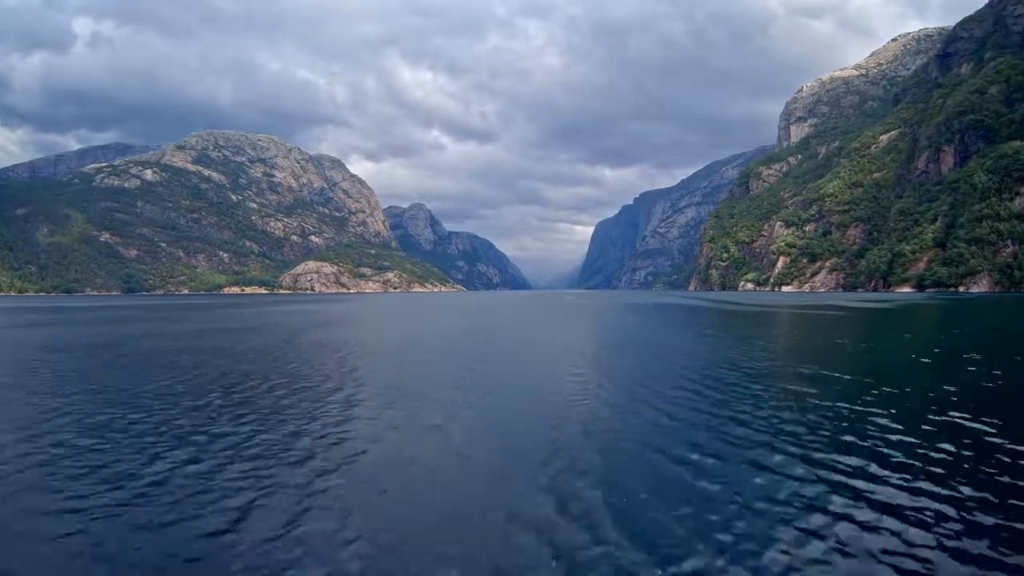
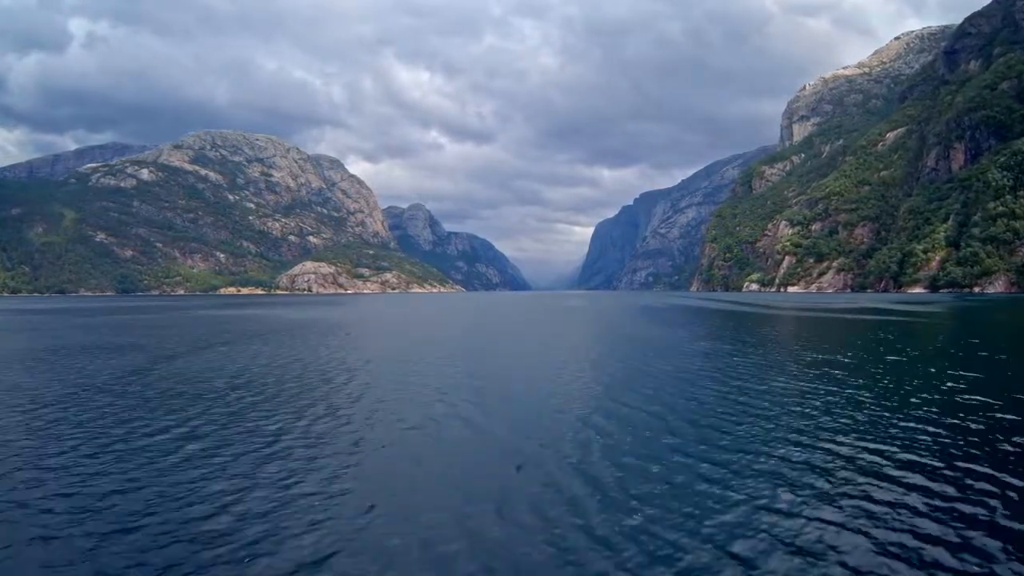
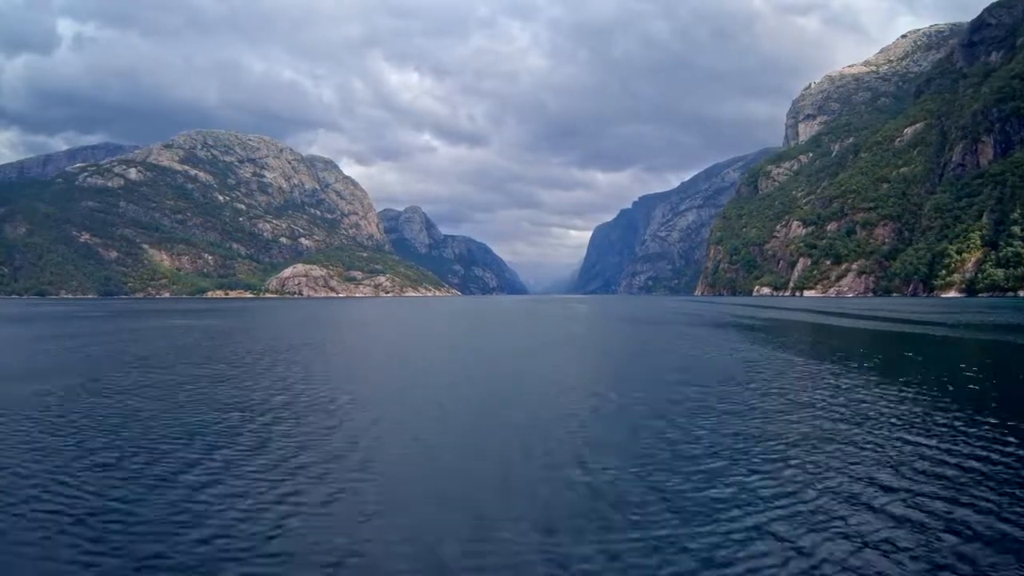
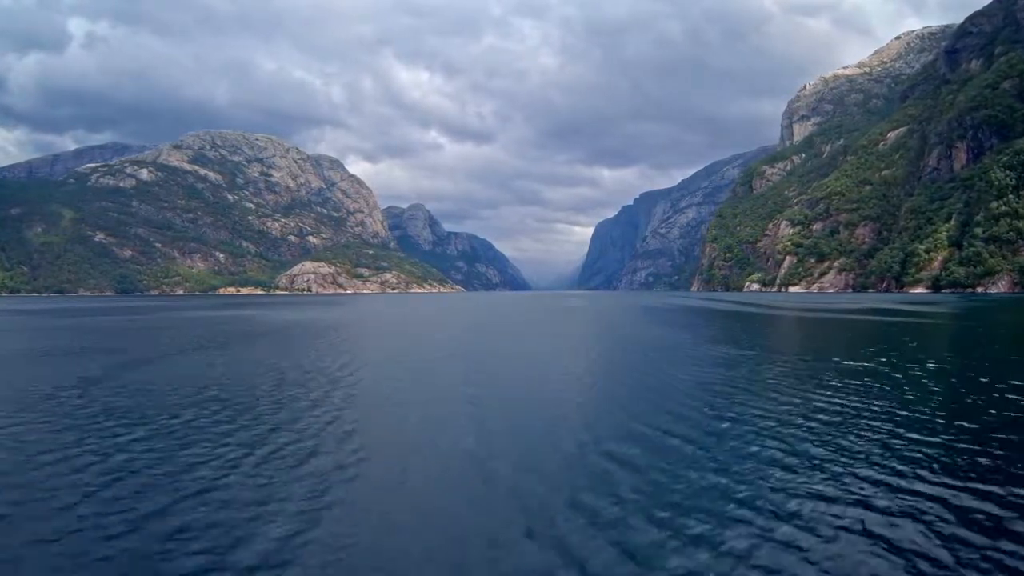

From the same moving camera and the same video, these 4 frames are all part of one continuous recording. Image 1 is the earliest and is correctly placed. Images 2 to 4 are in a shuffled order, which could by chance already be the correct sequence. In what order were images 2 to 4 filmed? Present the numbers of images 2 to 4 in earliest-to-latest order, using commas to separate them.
2, 4, 3
